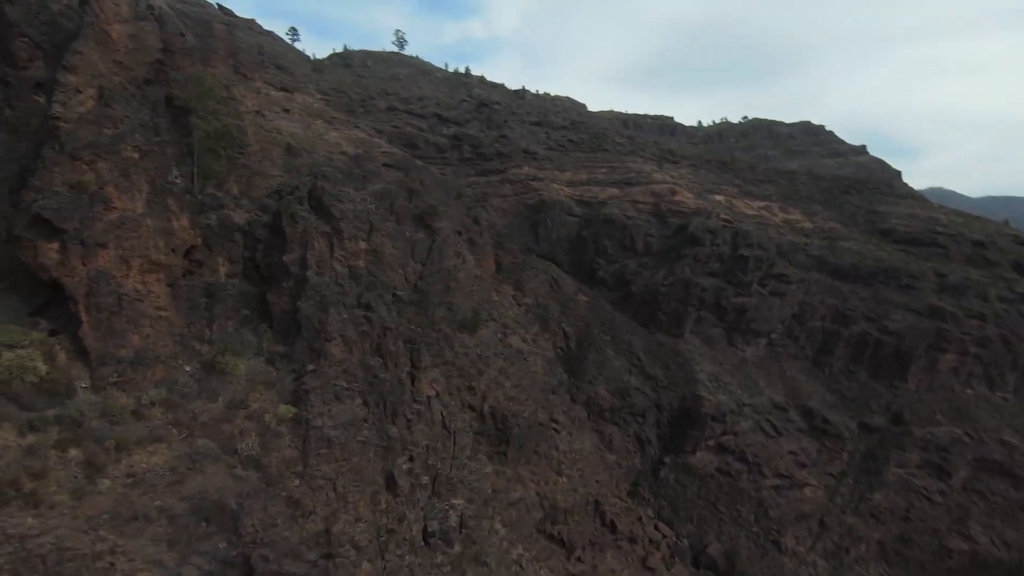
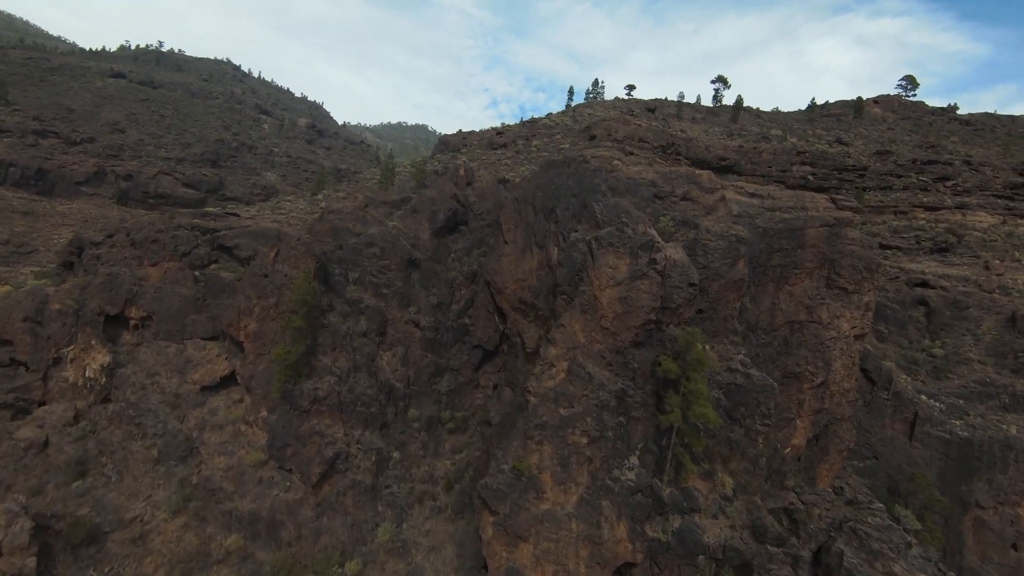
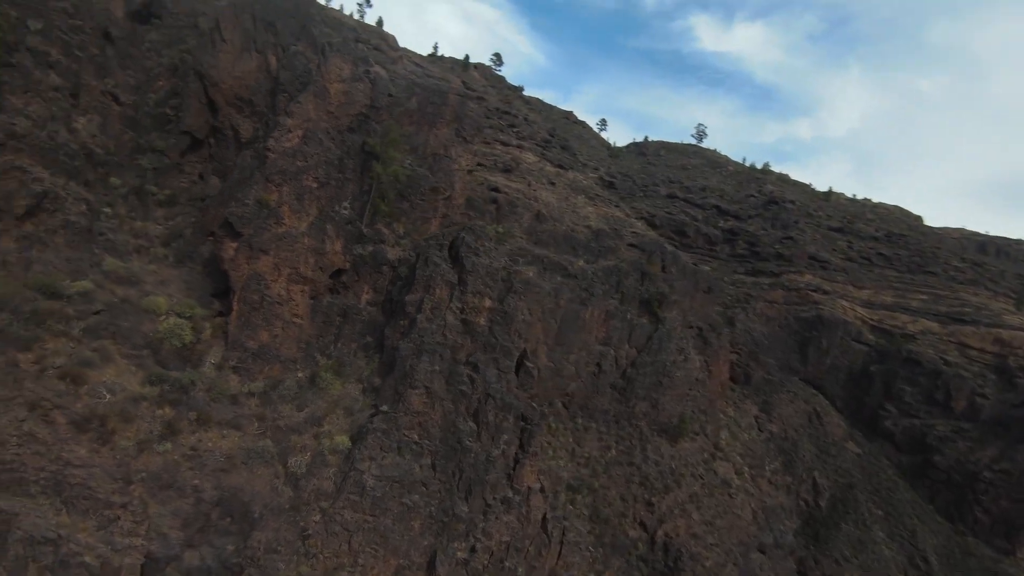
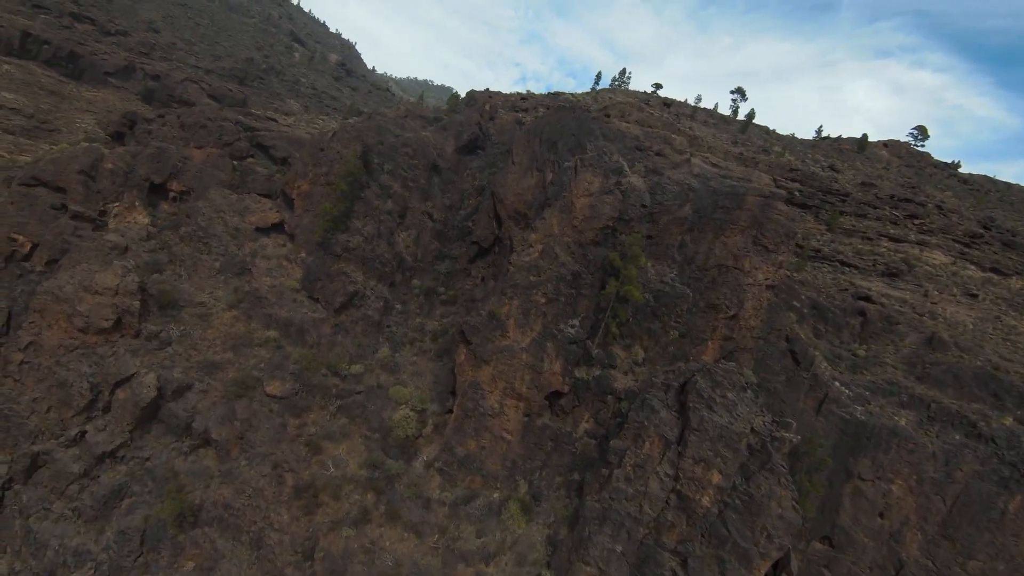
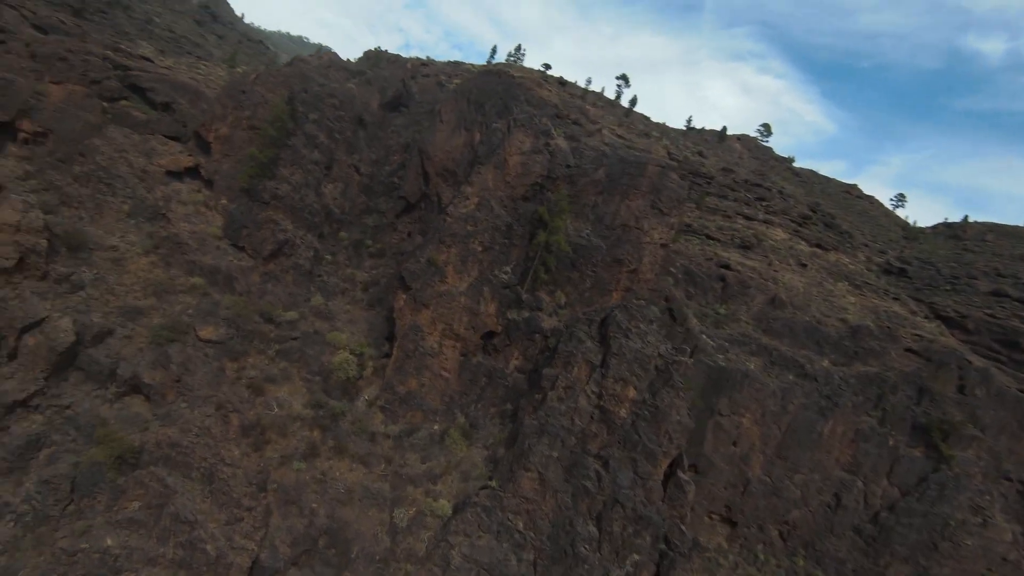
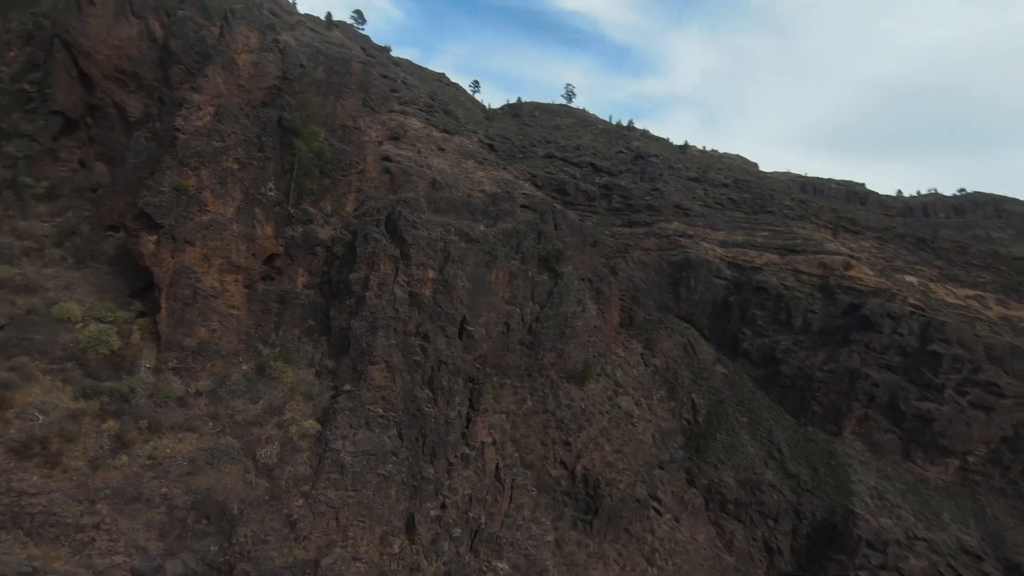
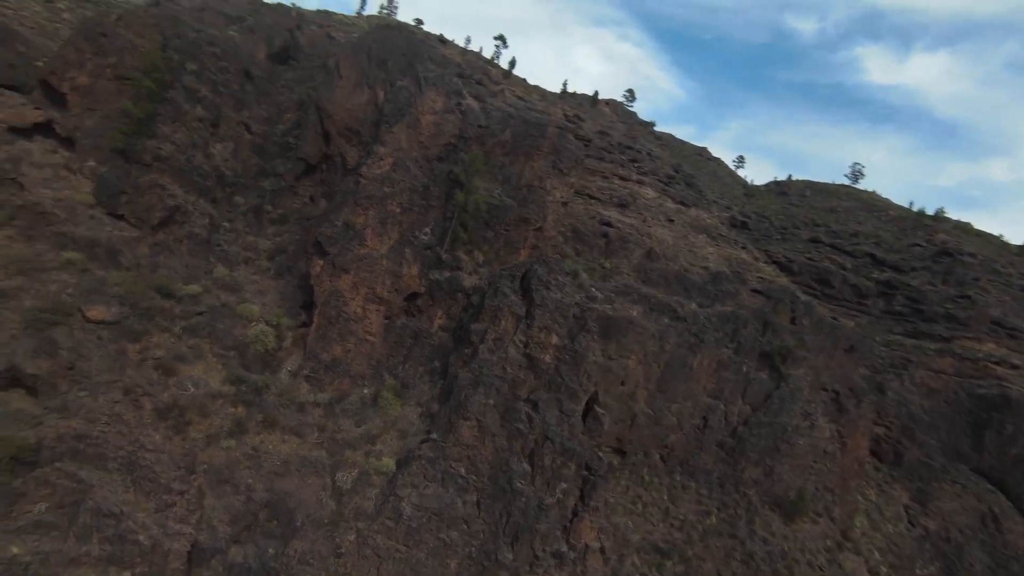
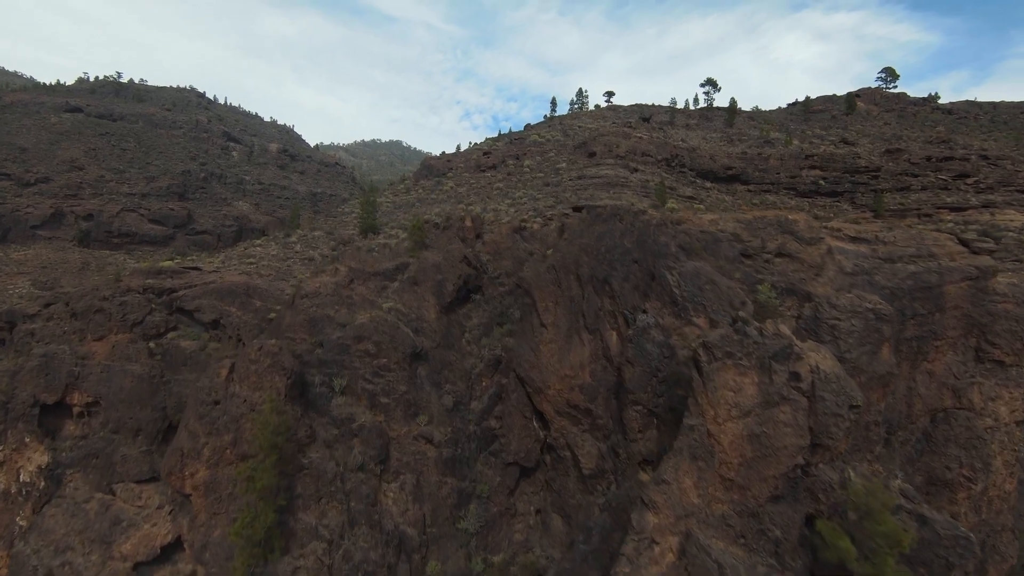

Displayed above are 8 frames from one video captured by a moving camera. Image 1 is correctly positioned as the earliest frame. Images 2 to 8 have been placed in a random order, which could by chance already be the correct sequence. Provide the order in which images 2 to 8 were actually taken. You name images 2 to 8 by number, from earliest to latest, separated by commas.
6, 3, 7, 5, 4, 2, 8
